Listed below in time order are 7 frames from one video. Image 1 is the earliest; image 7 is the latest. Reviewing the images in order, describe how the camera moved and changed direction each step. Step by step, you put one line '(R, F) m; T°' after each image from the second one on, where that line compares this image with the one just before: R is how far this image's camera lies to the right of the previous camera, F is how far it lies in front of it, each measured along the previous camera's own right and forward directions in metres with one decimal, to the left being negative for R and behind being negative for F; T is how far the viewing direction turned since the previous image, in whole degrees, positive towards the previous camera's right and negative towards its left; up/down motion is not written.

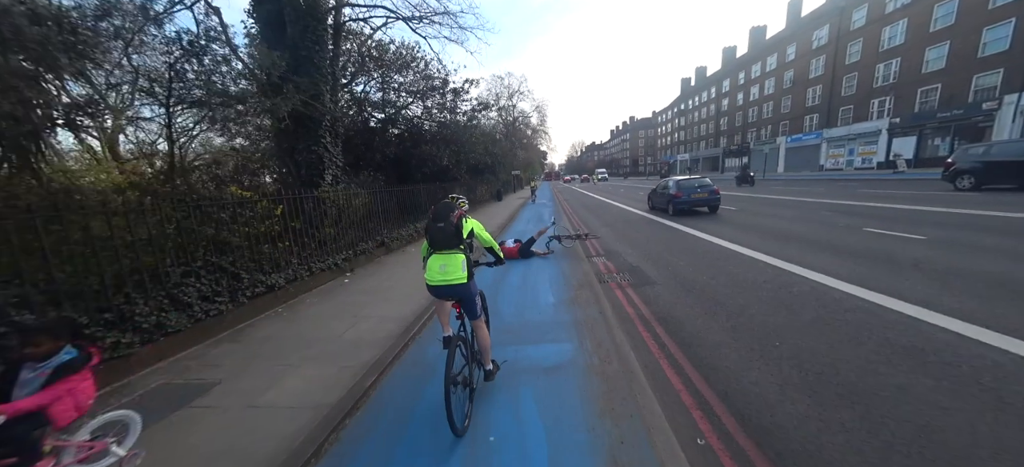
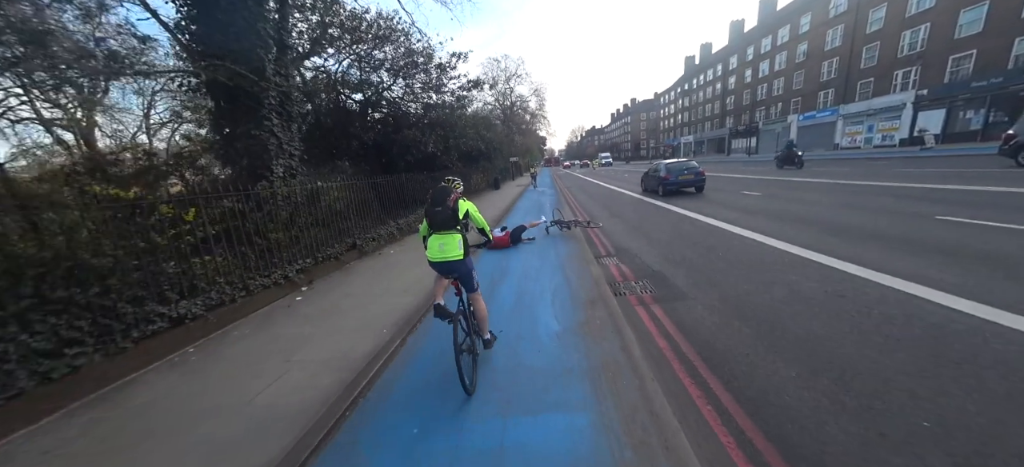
(+0.1, +1.3) m; 0°
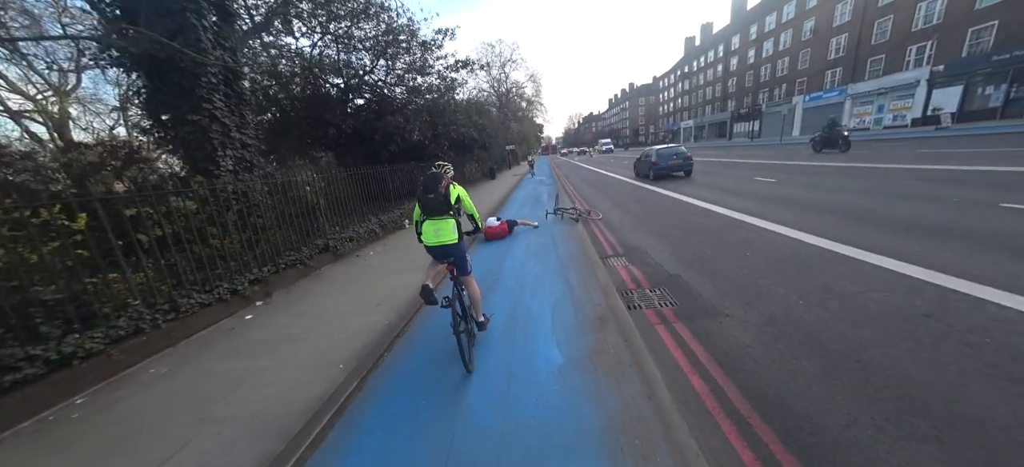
(+0.1, +0.8) m; 0°
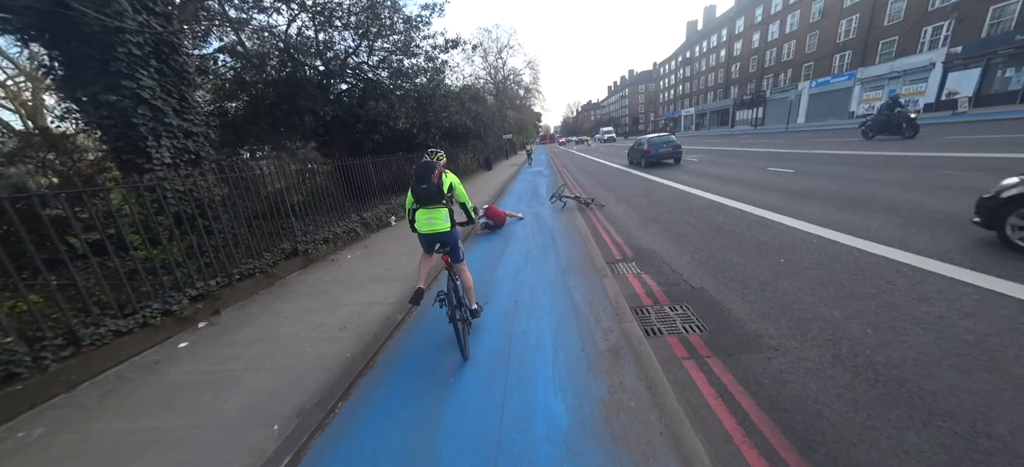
(+0.1, +0.7) m; 0°
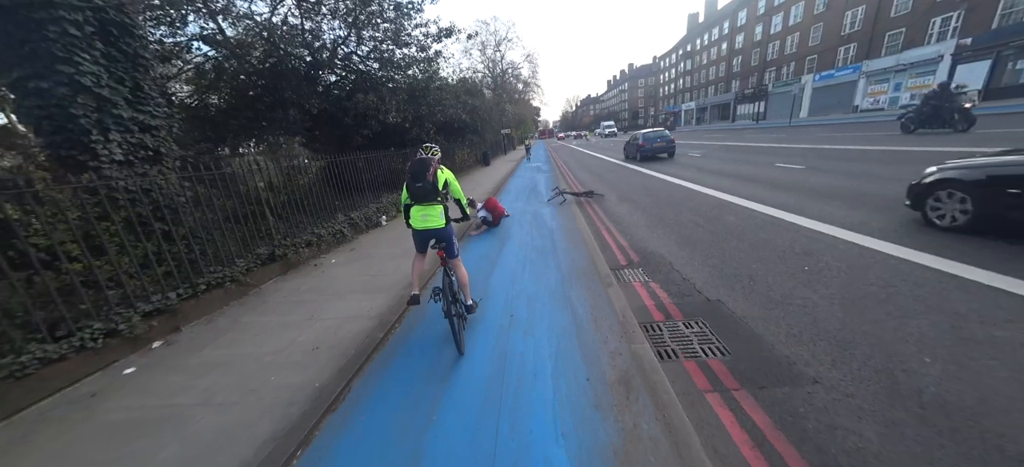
(0.0, +0.4) m; 0°
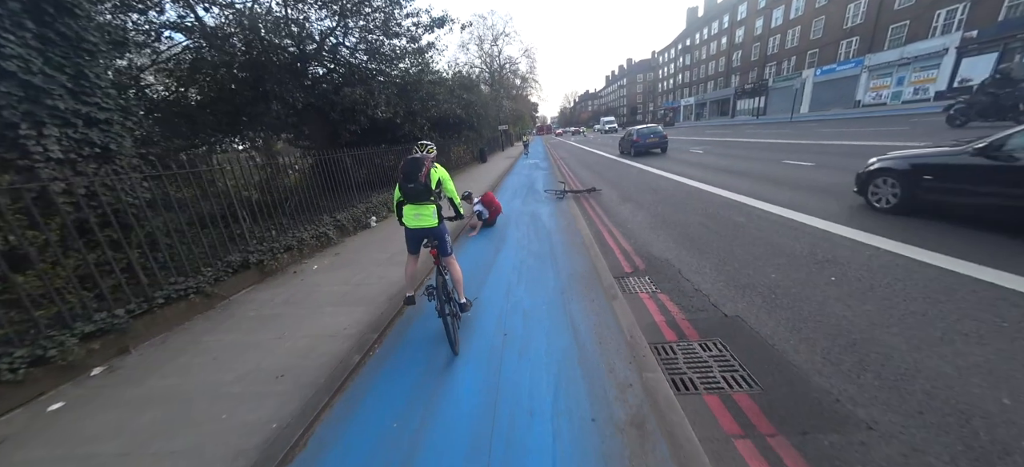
(0.0, +0.4) m; 0°
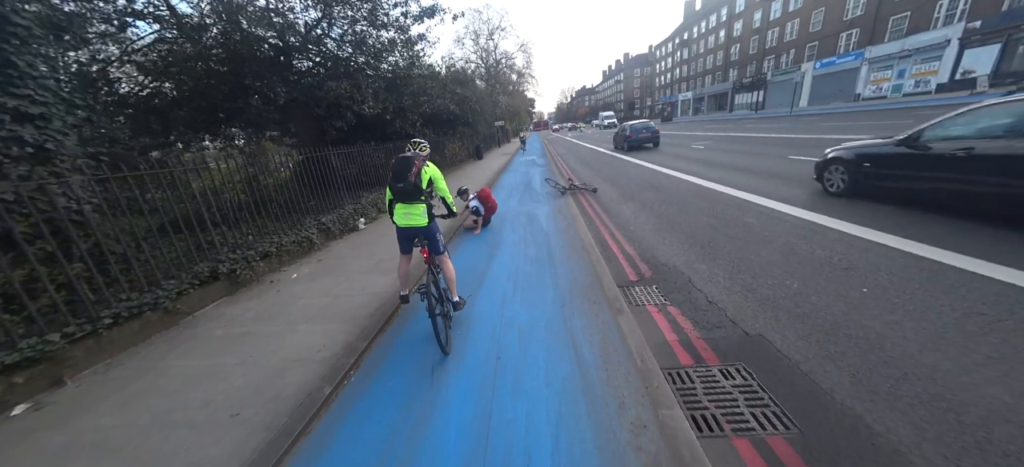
(0.0, +0.4) m; 0°
